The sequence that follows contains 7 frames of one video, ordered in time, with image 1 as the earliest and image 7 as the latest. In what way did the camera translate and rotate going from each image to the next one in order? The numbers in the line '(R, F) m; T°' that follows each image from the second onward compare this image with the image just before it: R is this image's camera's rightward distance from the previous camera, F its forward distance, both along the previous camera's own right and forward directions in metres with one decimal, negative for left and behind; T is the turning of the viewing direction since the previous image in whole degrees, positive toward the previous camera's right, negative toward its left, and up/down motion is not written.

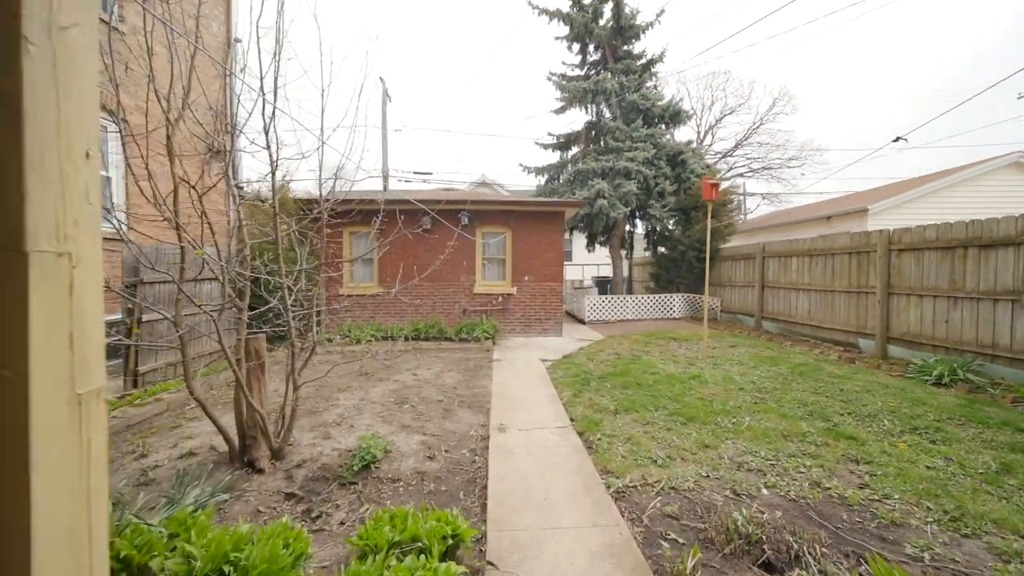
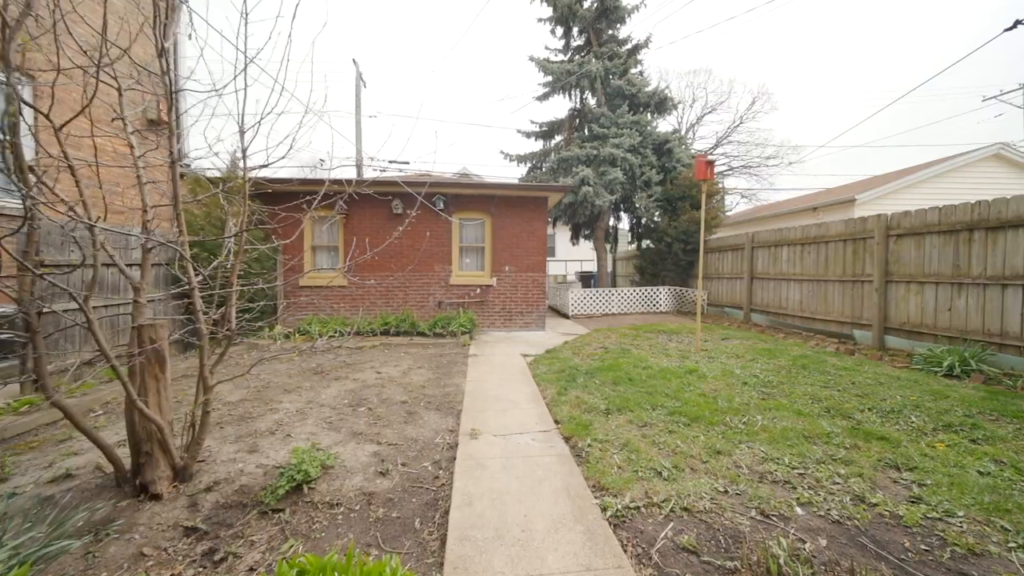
(+0.1, +0.6) m; +3°
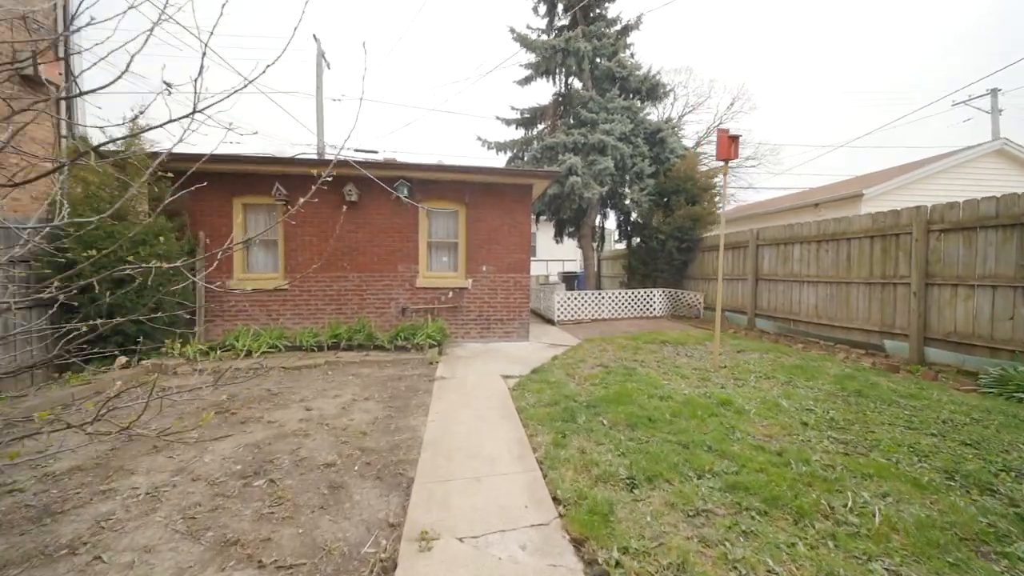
(0.0, +1.2) m; +3°
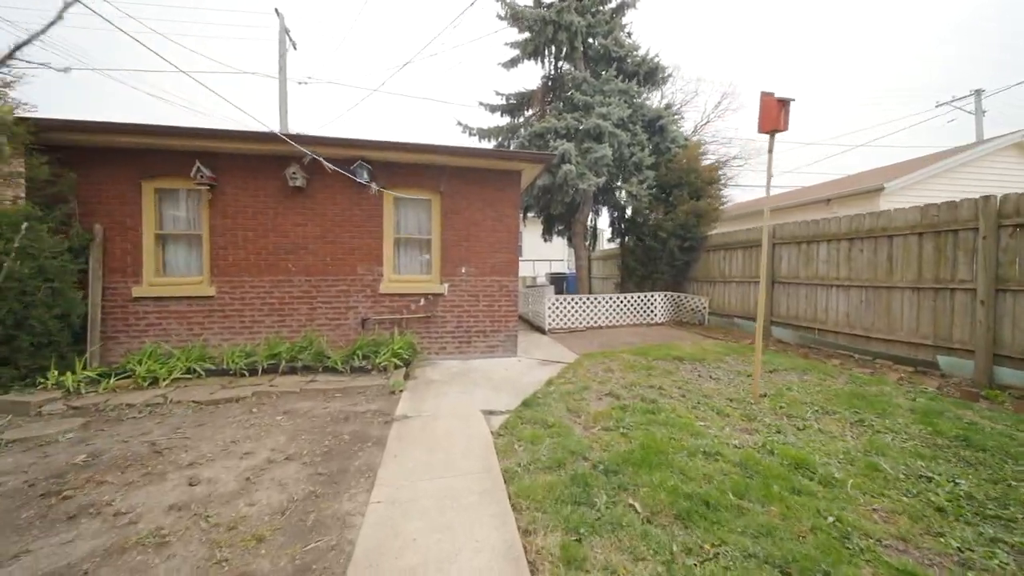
(0.0, +1.2) m; +2°
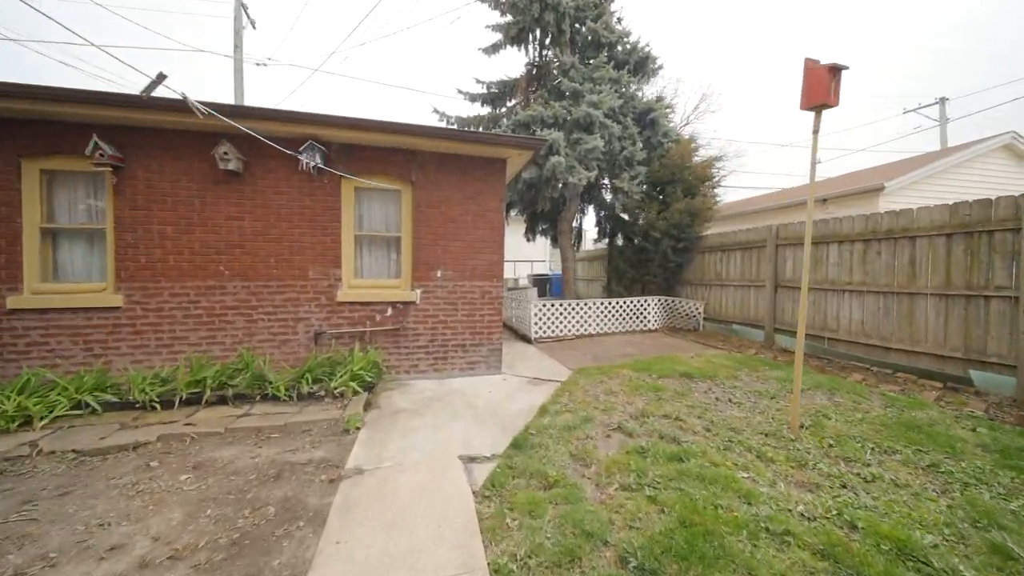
(-0.1, +0.8) m; +3°
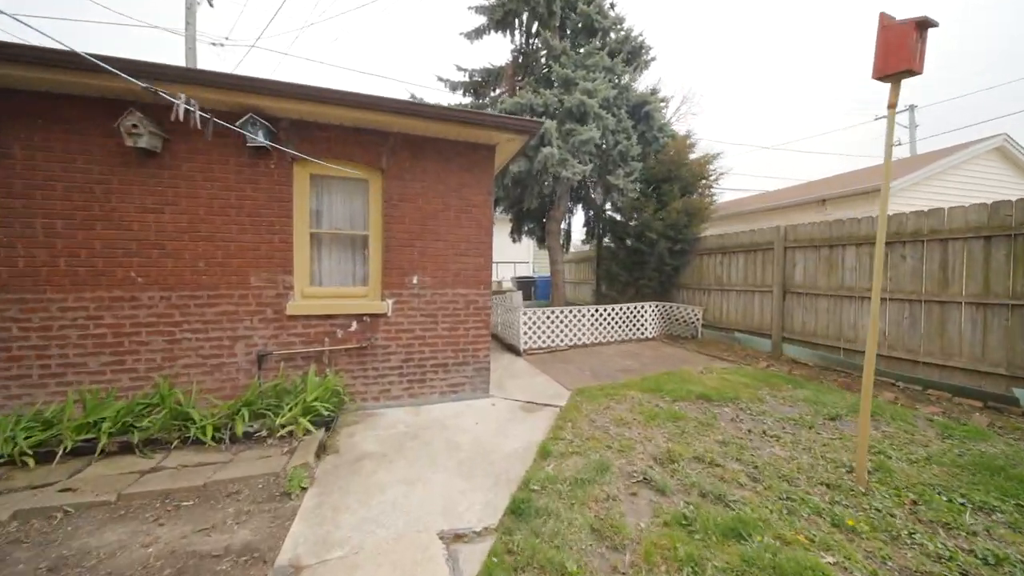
(-0.1, +0.8) m; +3°
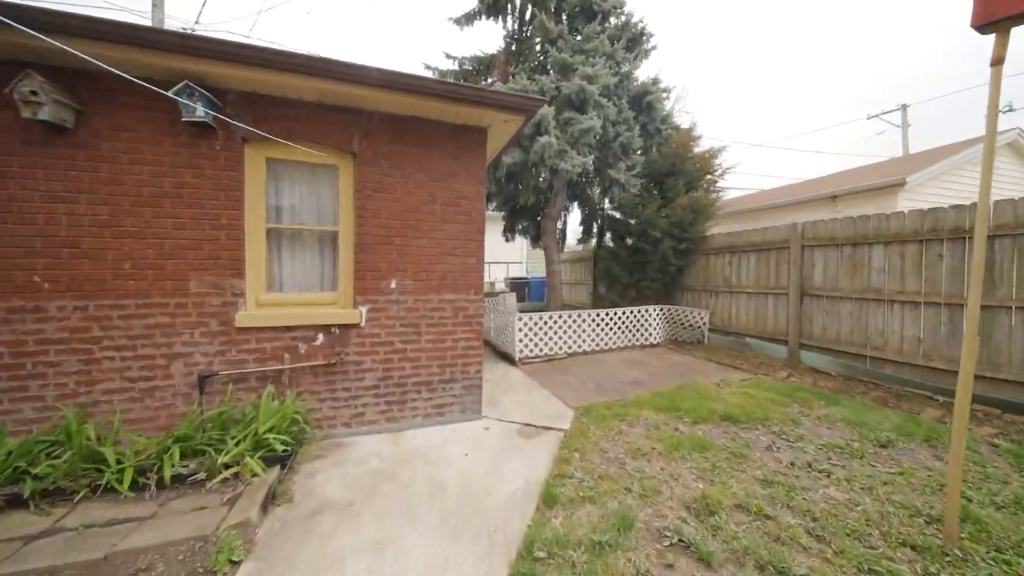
(0.0, +0.6) m; +1°
